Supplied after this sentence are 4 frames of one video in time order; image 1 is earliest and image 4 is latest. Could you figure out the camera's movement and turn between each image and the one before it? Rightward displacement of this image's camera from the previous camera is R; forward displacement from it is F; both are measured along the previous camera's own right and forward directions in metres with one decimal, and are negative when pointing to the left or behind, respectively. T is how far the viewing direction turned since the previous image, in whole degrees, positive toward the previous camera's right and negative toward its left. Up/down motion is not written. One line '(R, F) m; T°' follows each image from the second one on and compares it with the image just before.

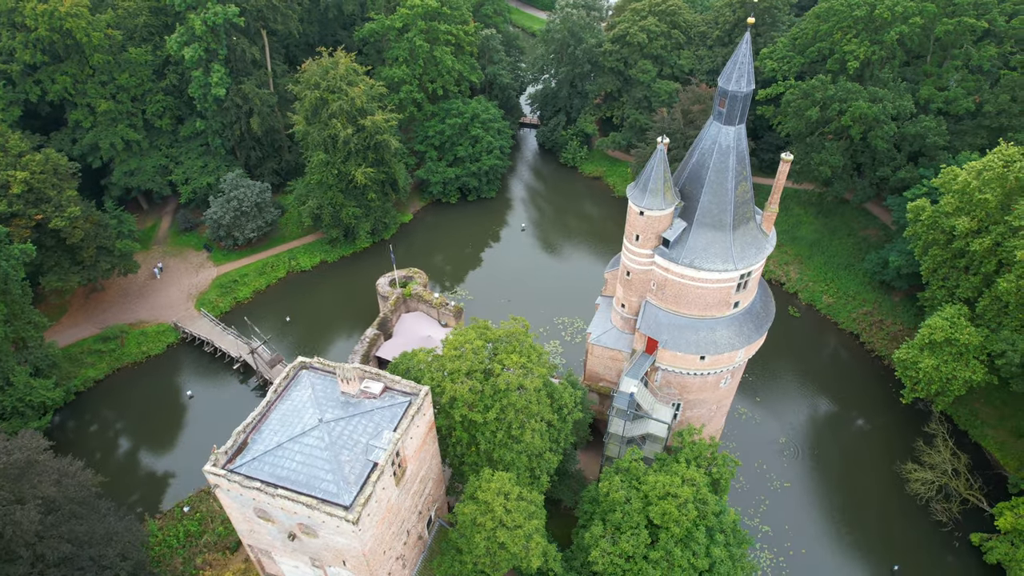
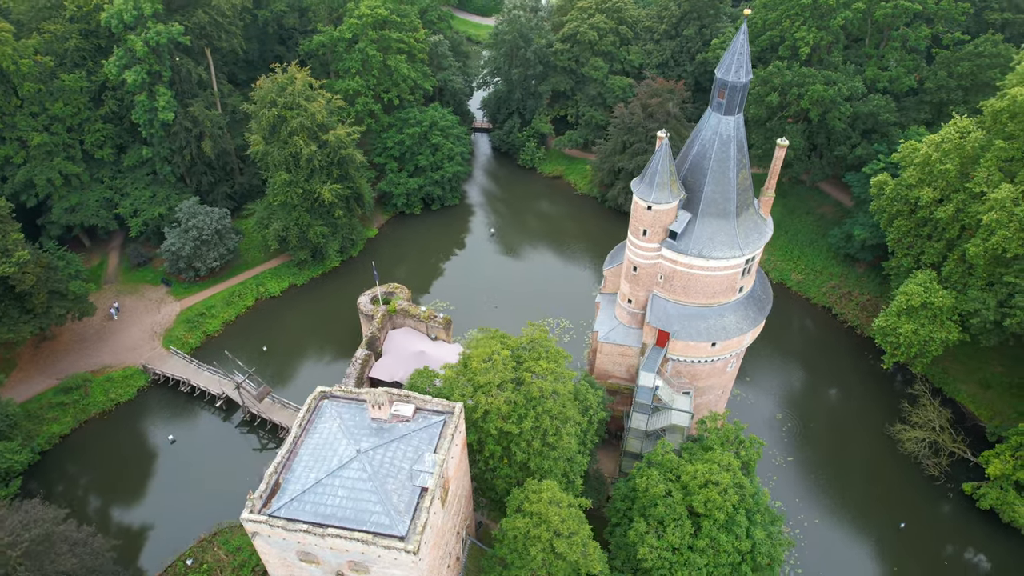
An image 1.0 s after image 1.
(-3.3, +0.6) m; +6°
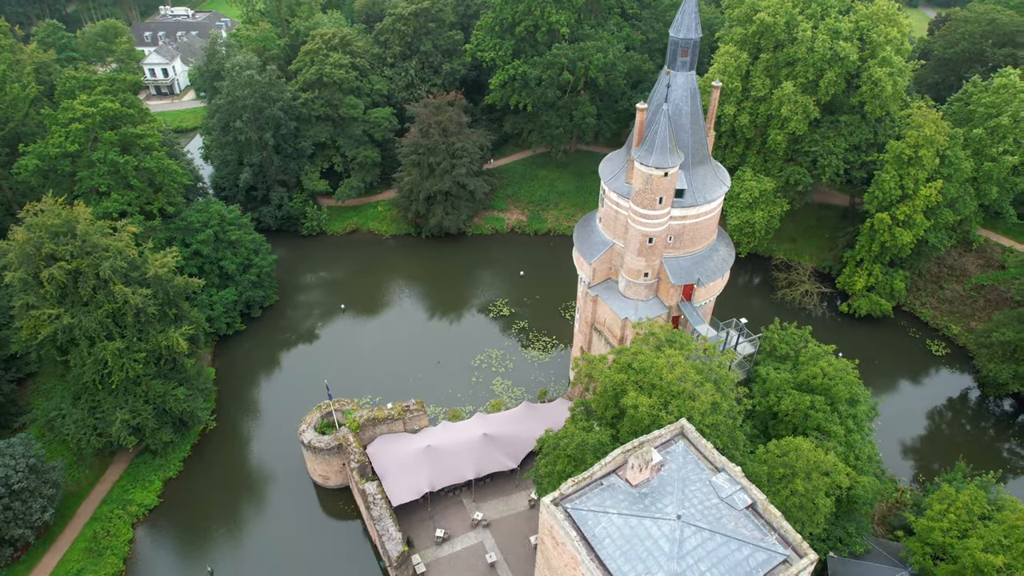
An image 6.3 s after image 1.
(-15.4, +7.1) m; +31°
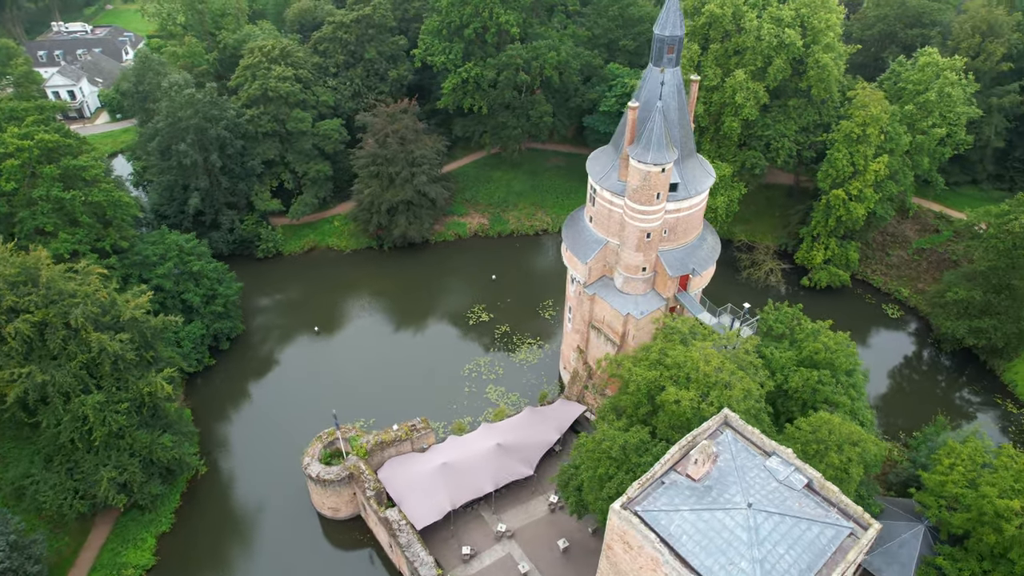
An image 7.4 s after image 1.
(-3.7, +0.5) m; +7°
